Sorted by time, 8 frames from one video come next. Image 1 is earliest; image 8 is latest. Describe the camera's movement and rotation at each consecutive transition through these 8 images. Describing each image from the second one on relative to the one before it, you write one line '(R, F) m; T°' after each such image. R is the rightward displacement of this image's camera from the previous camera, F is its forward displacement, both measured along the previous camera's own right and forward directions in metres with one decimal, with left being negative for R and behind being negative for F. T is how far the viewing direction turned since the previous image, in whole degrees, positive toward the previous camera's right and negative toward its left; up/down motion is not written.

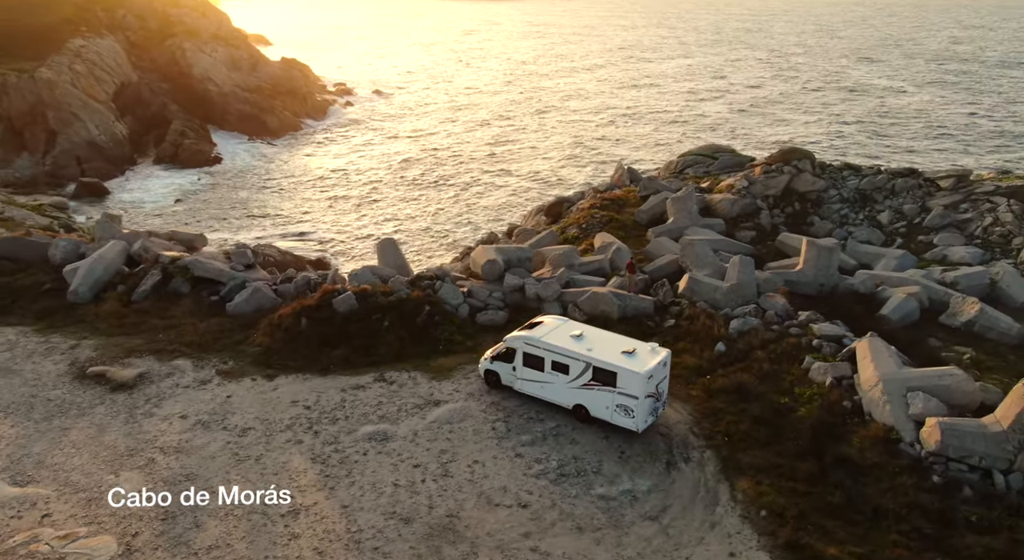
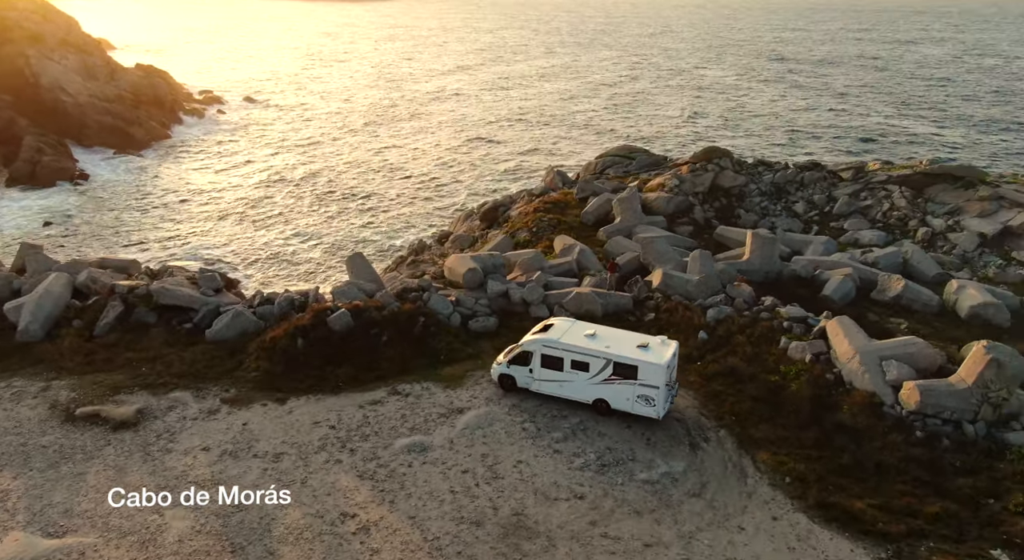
(-3.3, -0.6) m; +10°
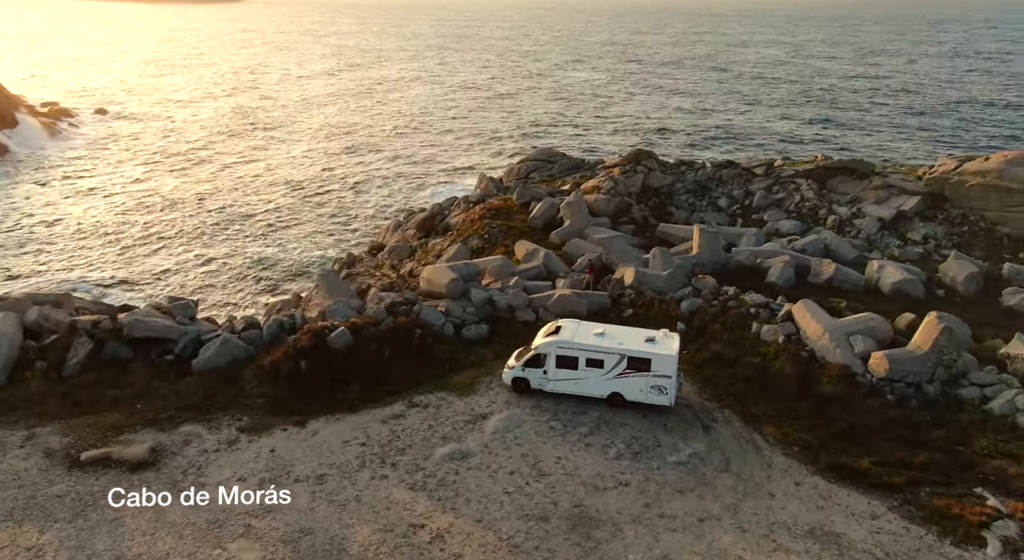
(-3.5, -0.6) m; +10°
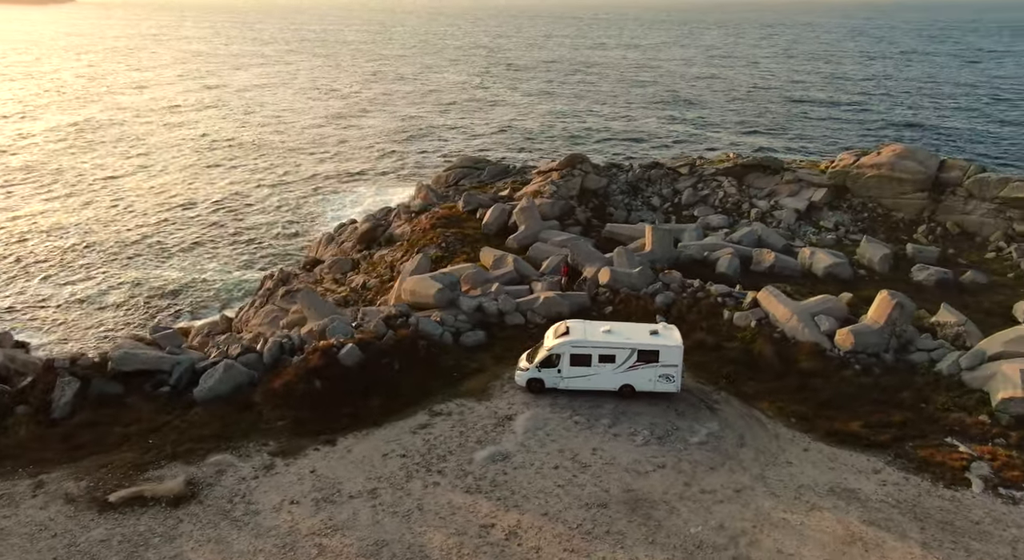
(-3.7, -0.6) m; +10°
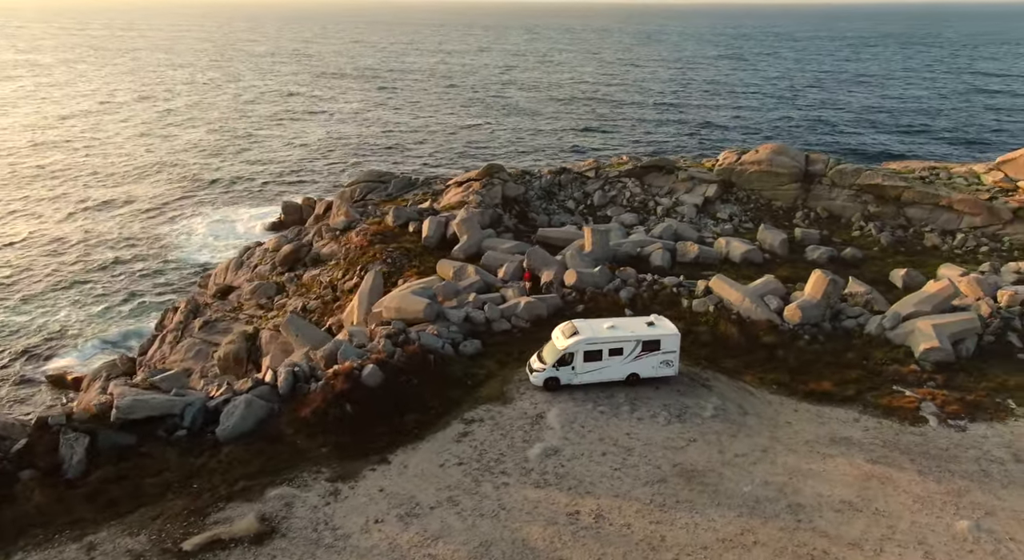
(-5.3, -0.7) m; +14°
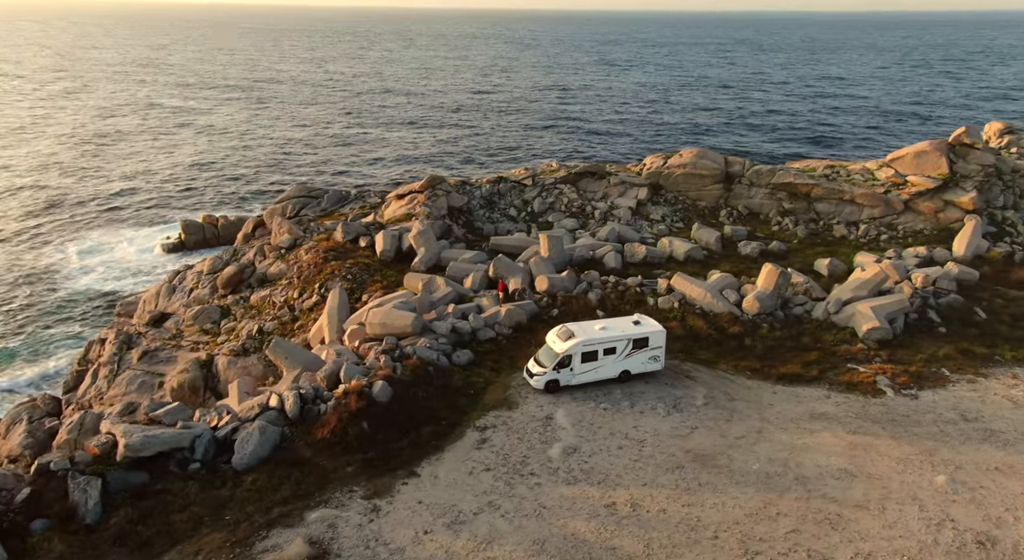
(-3.5, -0.5) m; +9°
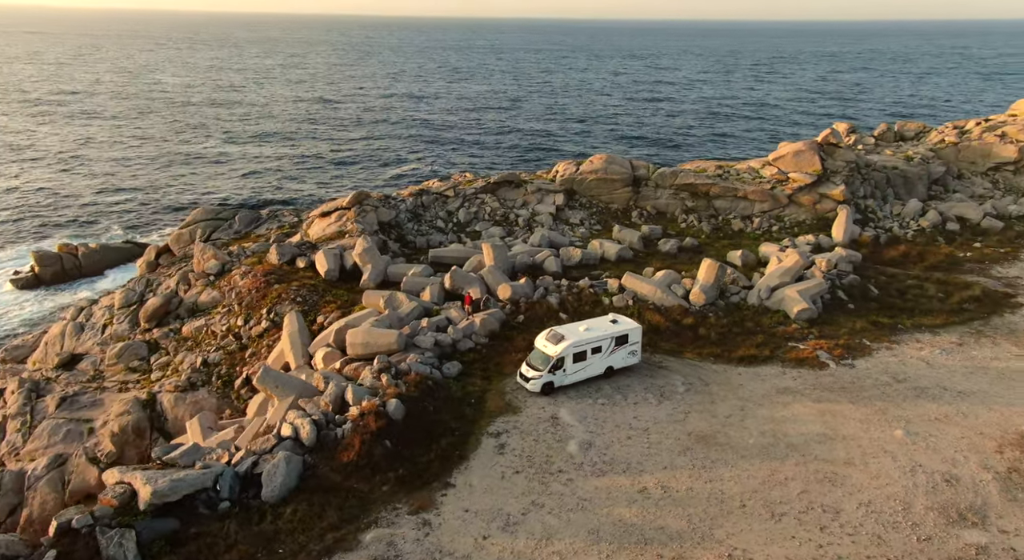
(-4.5, -0.5) m; +12°
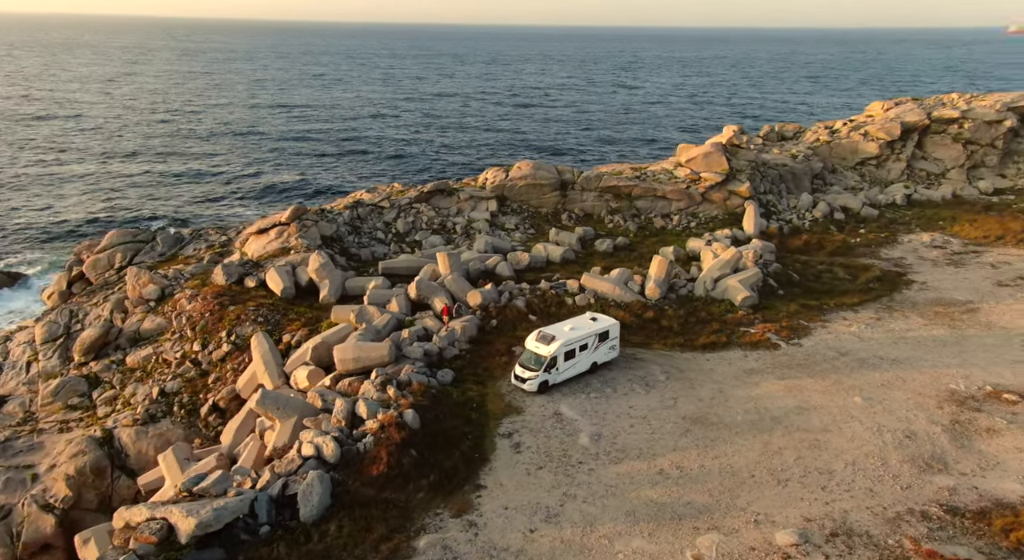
(-4.0, -0.5) m; +10°
